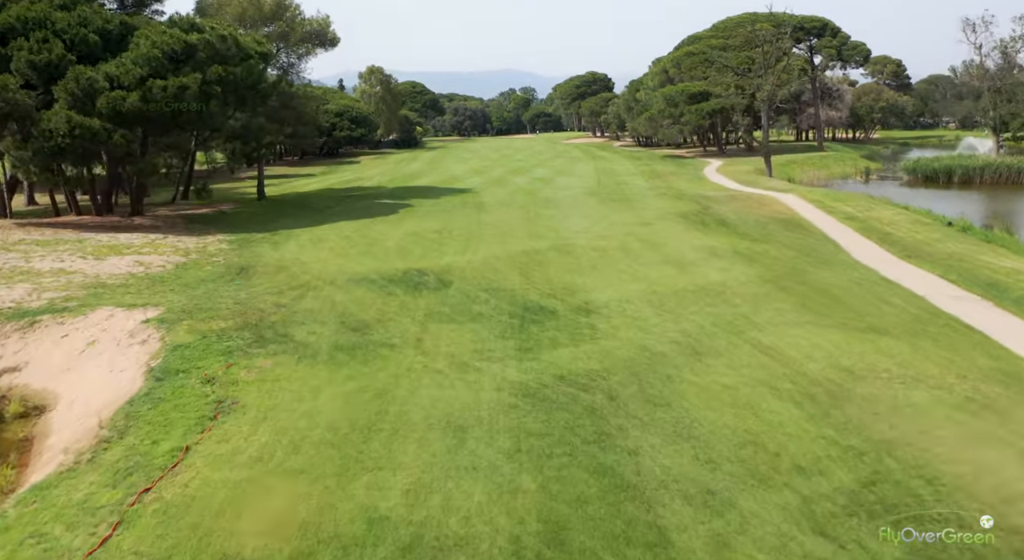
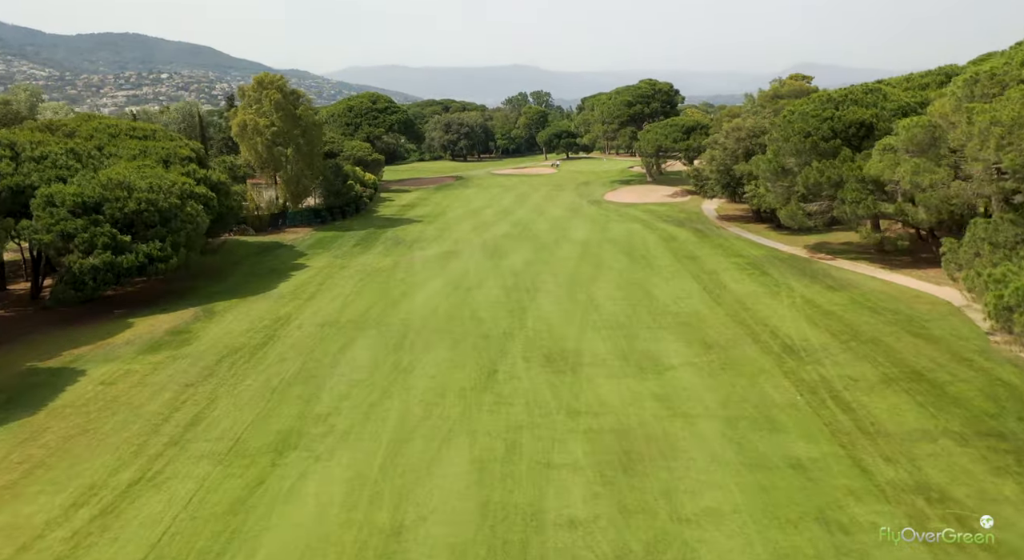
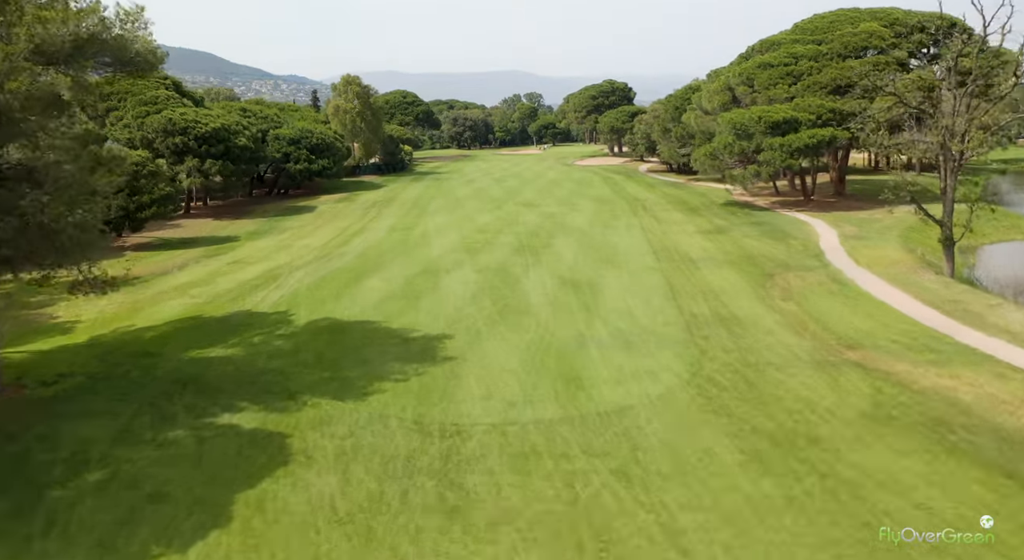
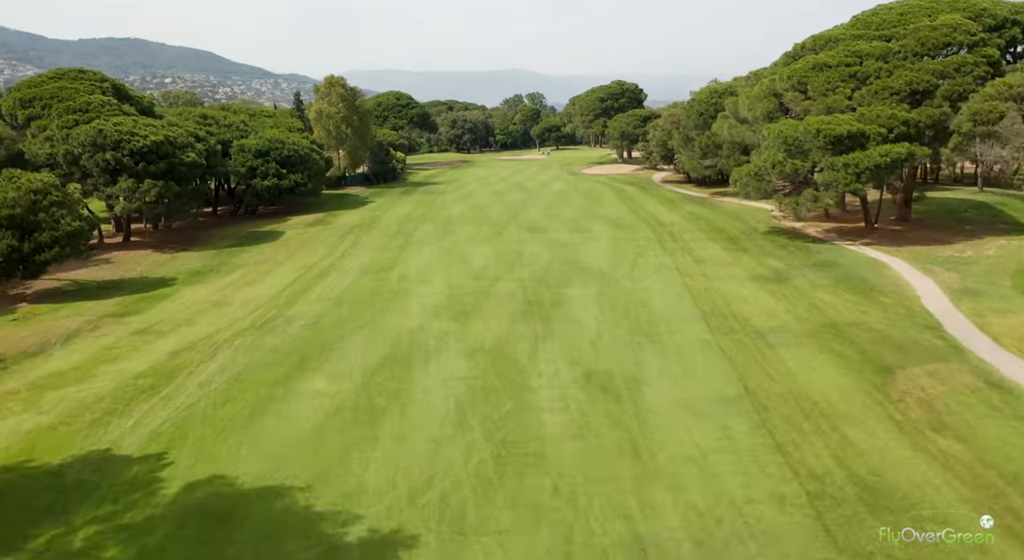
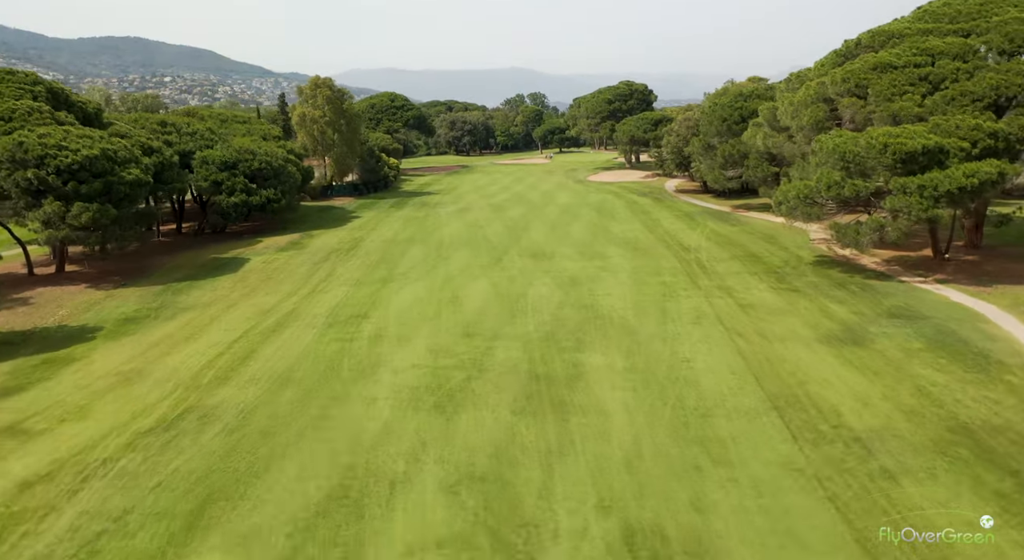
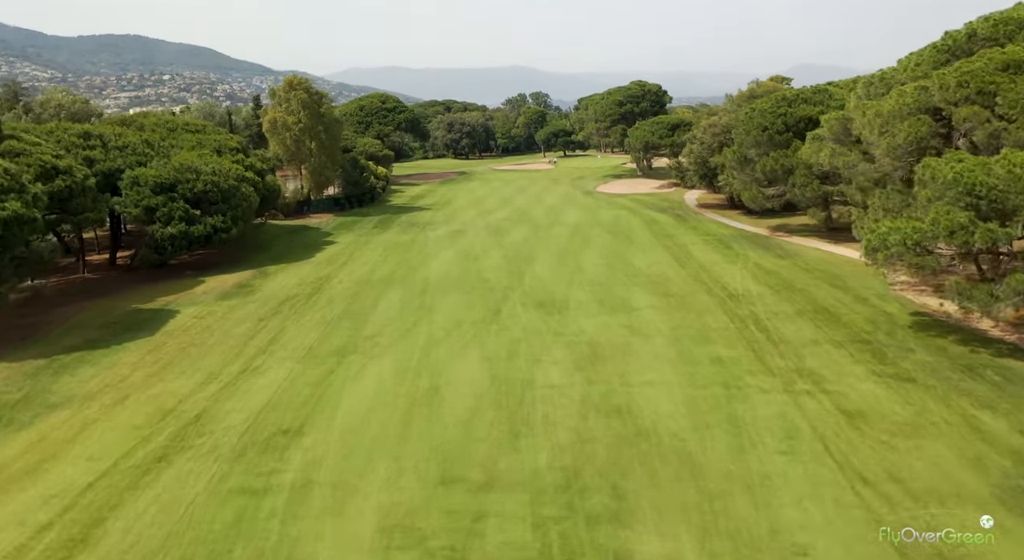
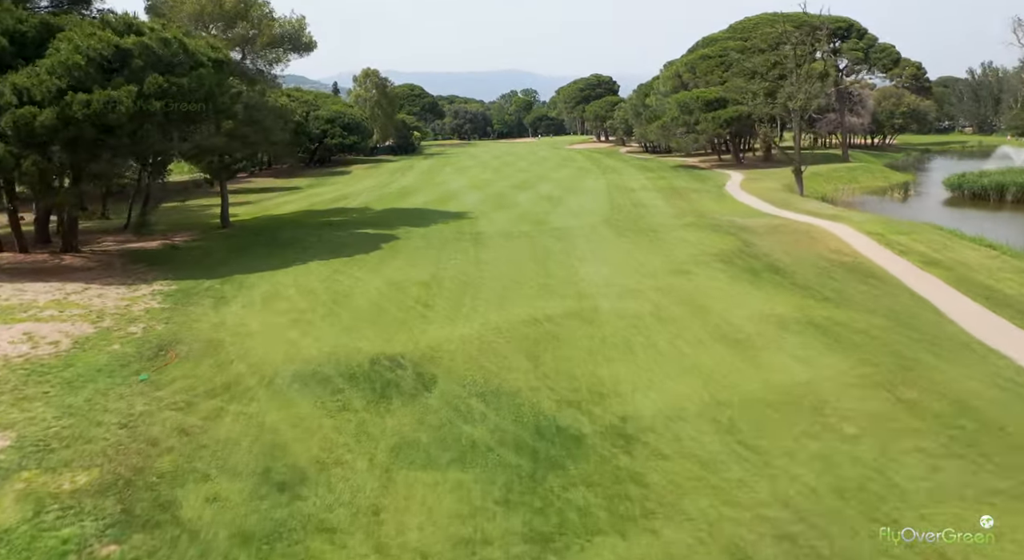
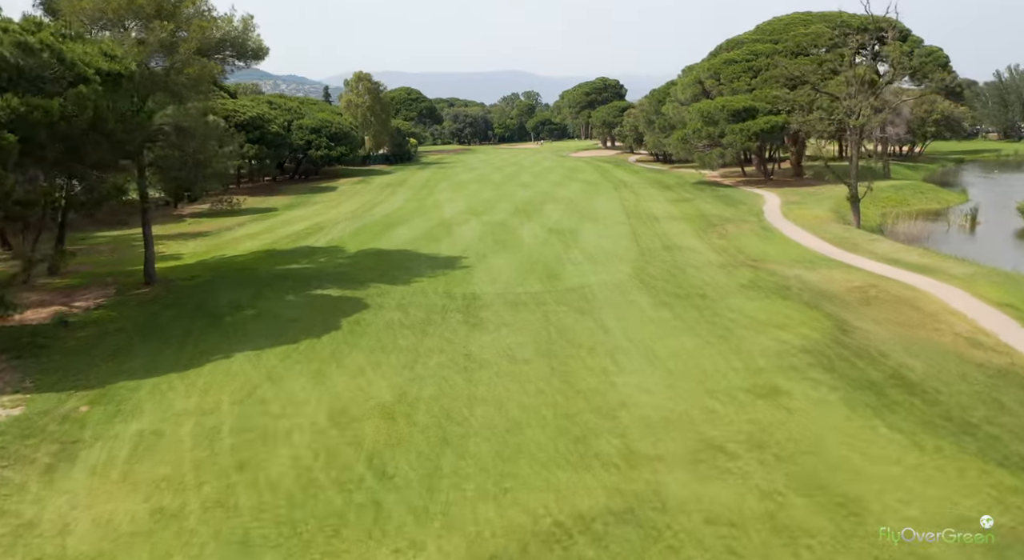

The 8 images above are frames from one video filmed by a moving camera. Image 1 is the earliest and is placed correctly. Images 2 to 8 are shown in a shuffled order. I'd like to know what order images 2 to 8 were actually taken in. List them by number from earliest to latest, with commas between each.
7, 8, 3, 4, 5, 6, 2
